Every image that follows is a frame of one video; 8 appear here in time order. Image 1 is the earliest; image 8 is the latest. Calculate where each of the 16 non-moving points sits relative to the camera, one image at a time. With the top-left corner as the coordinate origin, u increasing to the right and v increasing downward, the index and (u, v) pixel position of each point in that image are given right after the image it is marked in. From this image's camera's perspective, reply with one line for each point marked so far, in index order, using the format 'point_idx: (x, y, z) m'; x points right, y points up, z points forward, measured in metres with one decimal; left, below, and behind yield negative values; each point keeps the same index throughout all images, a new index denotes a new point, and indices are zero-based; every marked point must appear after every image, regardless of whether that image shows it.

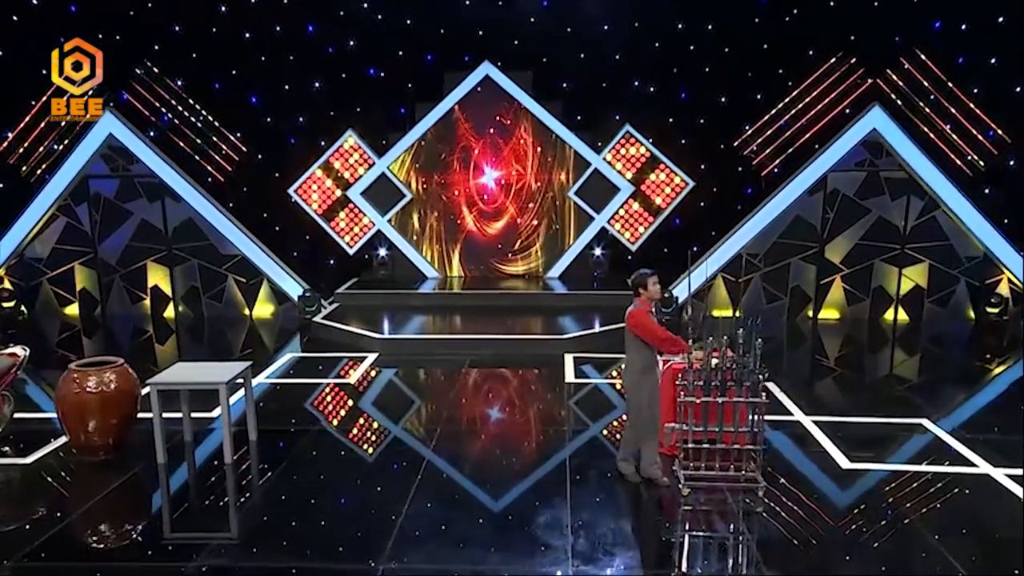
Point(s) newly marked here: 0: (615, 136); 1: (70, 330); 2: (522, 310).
0: (+1.0, +1.4, +9.2) m
1: (-3.8, -0.4, +8.6) m
2: (+0.1, -0.2, +9.0) m
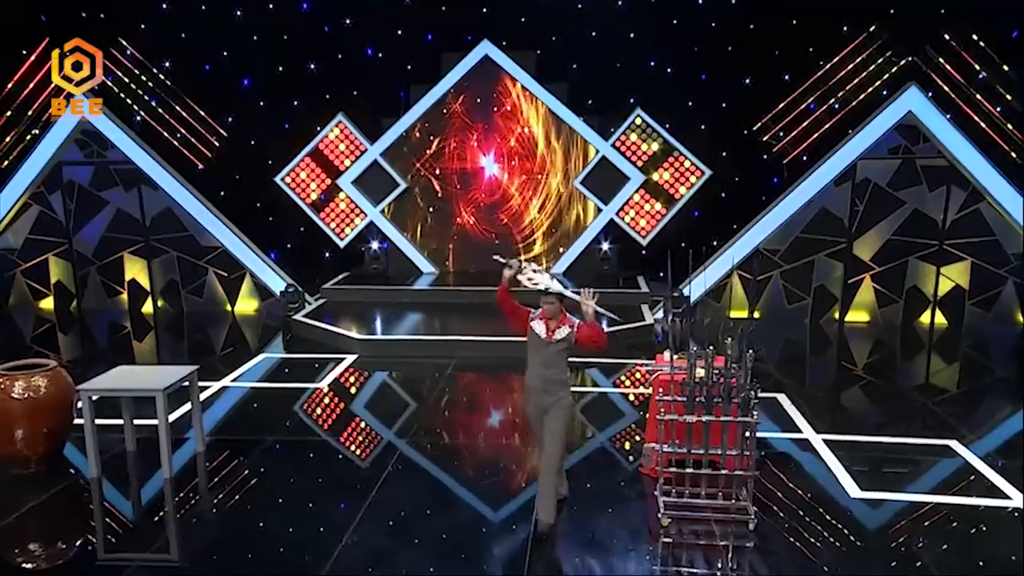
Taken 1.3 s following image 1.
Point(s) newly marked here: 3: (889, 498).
0: (+1.0, +1.4, +8.5) m
1: (-3.8, -0.3, +8.2) m
2: (+0.1, -0.2, +8.4) m
3: (+2.0, -1.1, +5.2) m
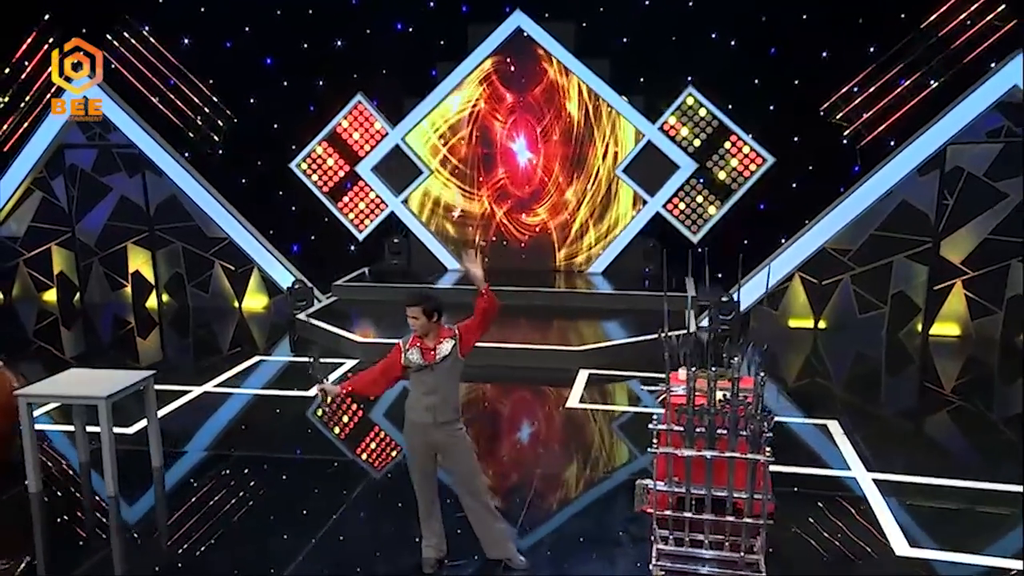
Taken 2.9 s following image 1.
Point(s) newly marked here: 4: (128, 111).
0: (+1.2, +1.4, +7.5) m
1: (-3.6, -0.2, +7.7) m
2: (+0.3, -0.2, +7.4) m
3: (+1.8, -1.1, +4.1) m
4: (-3.0, +1.4, +7.6) m
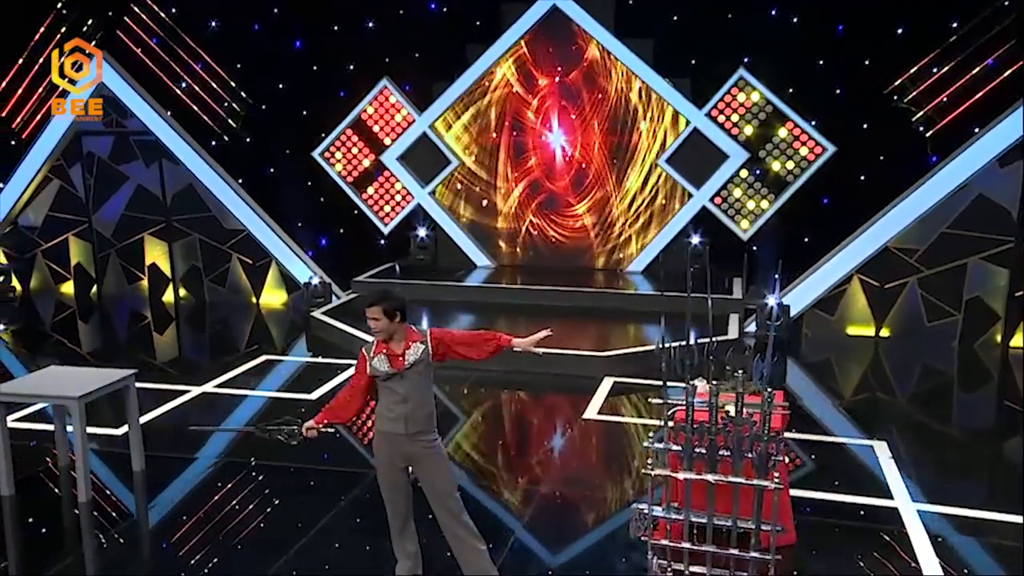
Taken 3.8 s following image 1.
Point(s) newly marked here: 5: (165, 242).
0: (+1.5, +1.4, +6.8) m
1: (-3.4, -0.2, +7.5) m
2: (+0.6, -0.2, +6.8) m
3: (+1.7, -1.2, +3.4) m
4: (-2.8, +1.4, +7.3) m
5: (-2.6, +0.4, +7.5) m
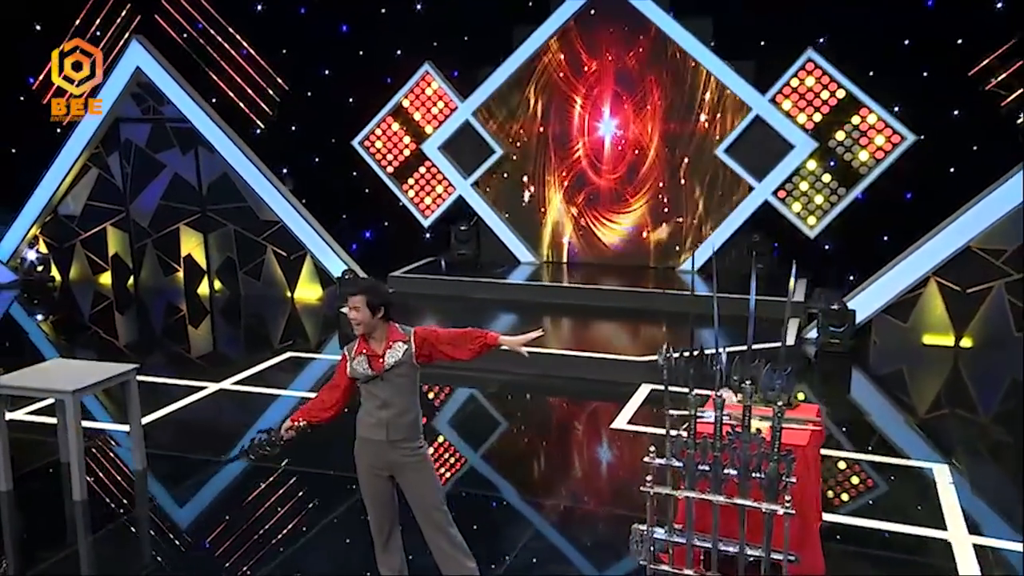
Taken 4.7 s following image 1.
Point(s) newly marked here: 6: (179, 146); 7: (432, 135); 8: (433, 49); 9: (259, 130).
0: (+1.8, +1.4, +6.2) m
1: (-3.0, -0.1, +7.3) m
2: (+0.8, -0.2, +6.3) m
3: (+1.6, -1.2, +2.8) m
4: (-2.4, +1.5, +7.1) m
5: (-2.3, +0.4, +7.3) m
6: (-2.4, +1.0, +7.2) m
7: (-0.6, +1.1, +7.1) m
8: (-0.6, +1.7, +7.0) m
9: (-1.8, +1.1, +7.2) m
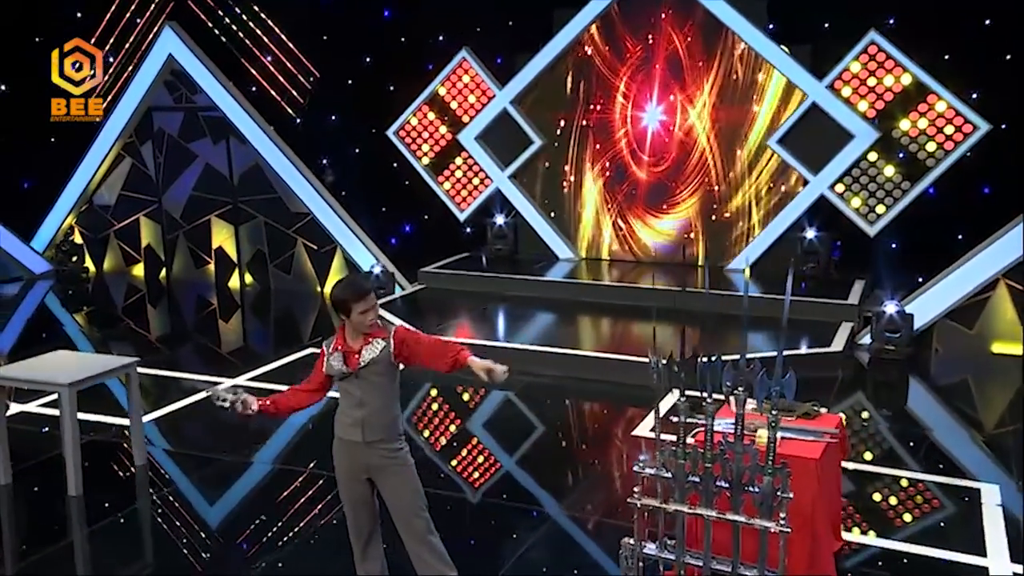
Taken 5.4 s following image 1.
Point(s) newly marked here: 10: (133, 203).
0: (+2.0, +1.4, +5.7) m
1: (-2.7, -0.1, +7.2) m
2: (+1.0, -0.2, +5.9) m
3: (+1.6, -1.2, +2.3) m
4: (-2.1, +1.6, +6.9) m
5: (-2.0, +0.5, +7.1) m
6: (-2.1, +1.1, +7.0) m
7: (-0.3, +1.1, +6.8) m
8: (-0.3, +1.7, +6.7) m
9: (-1.5, +1.2, +7.0) m
10: (-2.8, +0.6, +7.3) m
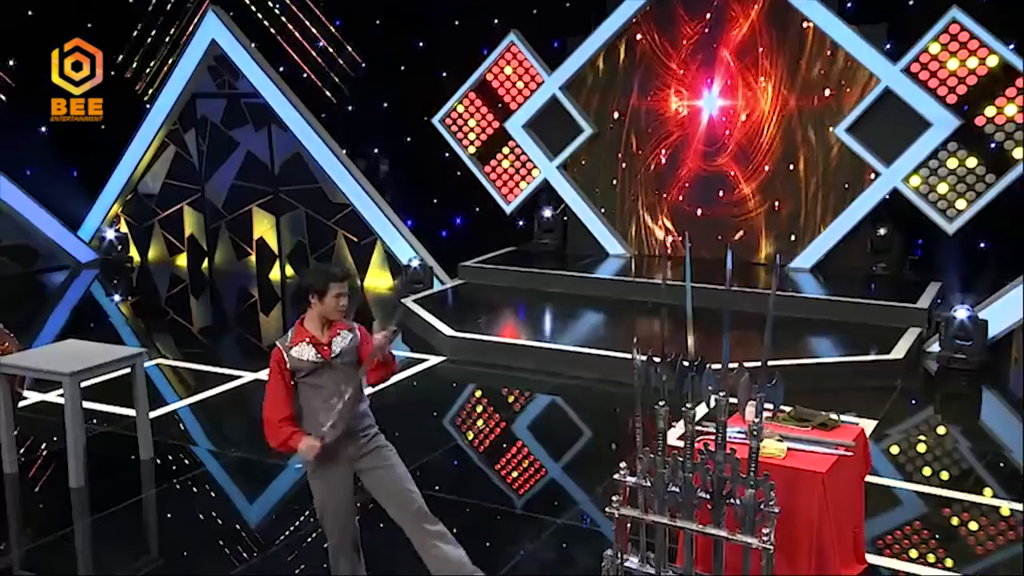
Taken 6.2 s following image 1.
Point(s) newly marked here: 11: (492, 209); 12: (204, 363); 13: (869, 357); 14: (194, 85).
0: (+2.2, +1.4, +5.2) m
1: (-2.4, 0.0, +7.1) m
2: (+1.3, -0.2, +5.5) m
3: (+1.5, -1.2, +1.8) m
4: (-1.8, +1.6, +6.7) m
5: (-1.6, +0.5, +7.0) m
6: (-1.7, +1.1, +6.9) m
7: (0.0, +1.1, +6.4) m
8: (0.0, +1.7, +6.3) m
9: (-1.2, +1.2, +6.8) m
10: (-2.4, +0.7, +7.2) m
11: (-0.2, +0.5, +6.7) m
12: (-1.8, -0.4, +5.8) m
13: (+1.6, -0.3, +4.6) m
14: (-2.2, +1.4, +7.0) m
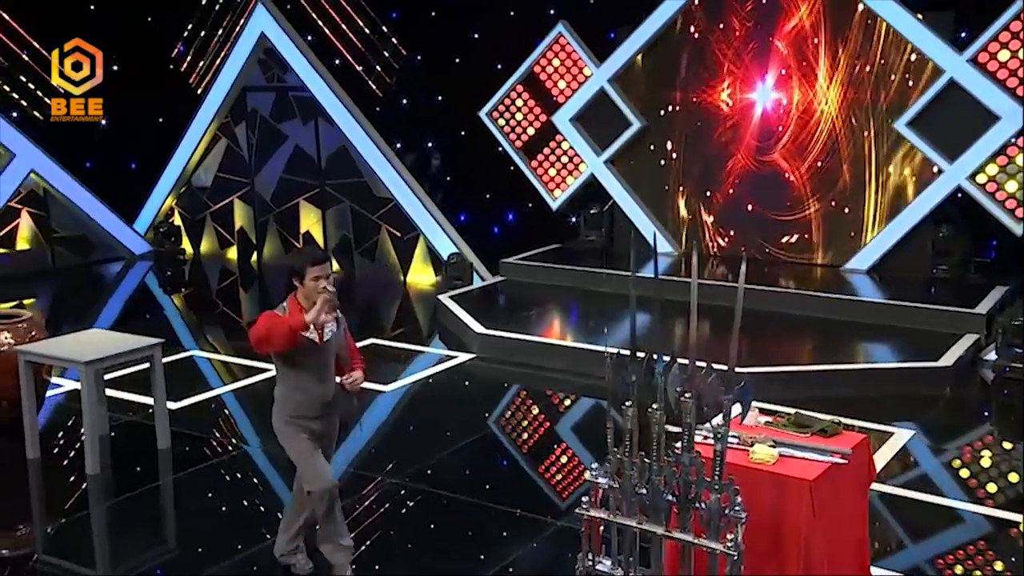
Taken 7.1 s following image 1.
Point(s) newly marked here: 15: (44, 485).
0: (+2.4, +1.3, +4.9) m
1: (-2.0, +0.1, +7.1) m
2: (+1.5, -0.2, +5.2) m
3: (+1.3, -1.2, +1.5) m
4: (-1.4, +1.7, +6.7) m
5: (-1.3, +0.6, +6.9) m
6: (-1.4, +1.2, +6.8) m
7: (+0.4, +1.2, +6.3) m
8: (+0.3, +1.7, +6.2) m
9: (-0.8, +1.3, +6.7) m
10: (-2.0, +0.7, +7.2) m
11: (+0.1, +0.6, +6.5) m
12: (-1.6, -0.4, +5.8) m
13: (+1.7, -0.3, +4.3) m
14: (-1.9, +1.5, +7.0) m
15: (-1.9, -0.8, +4.0) m
